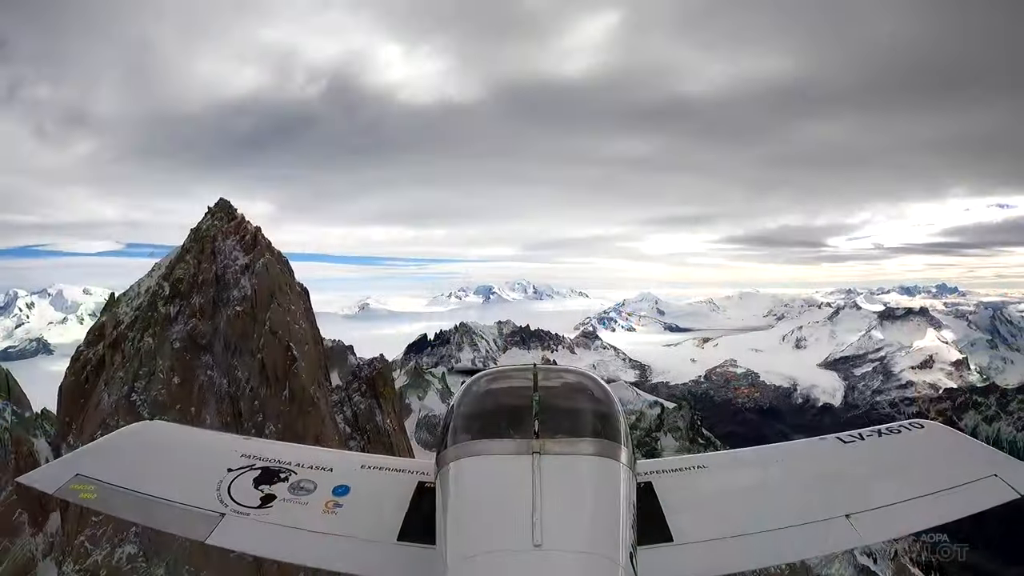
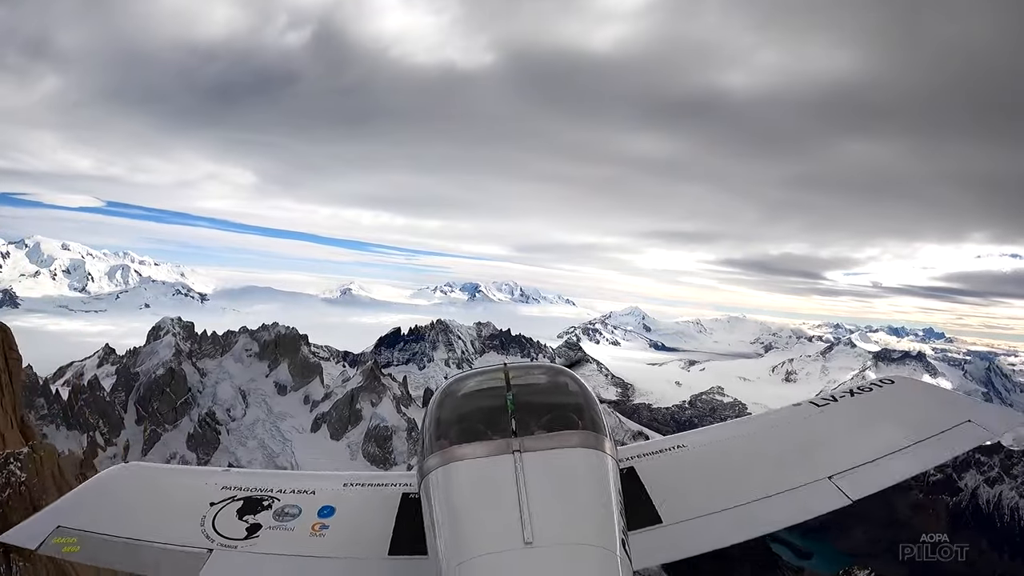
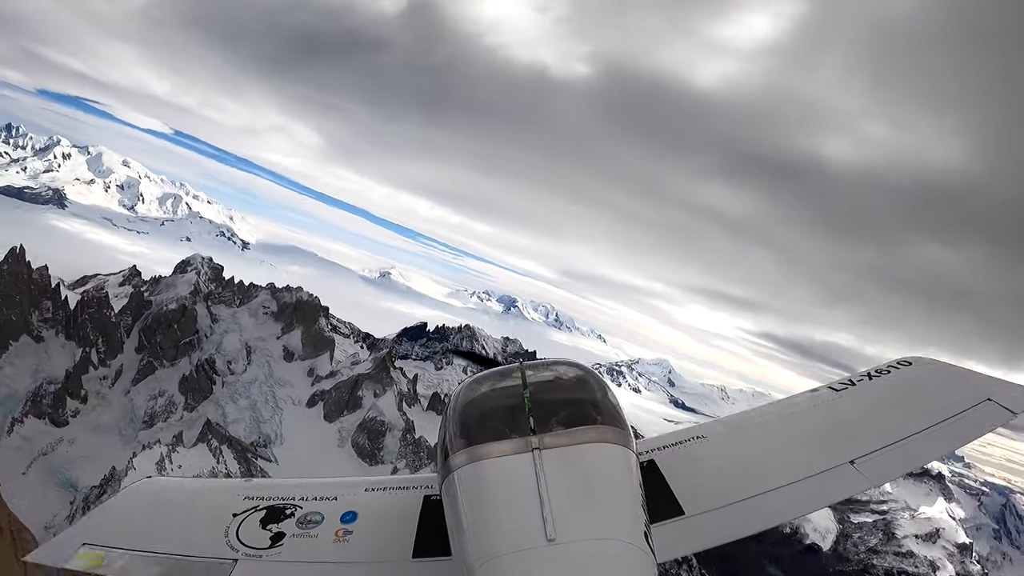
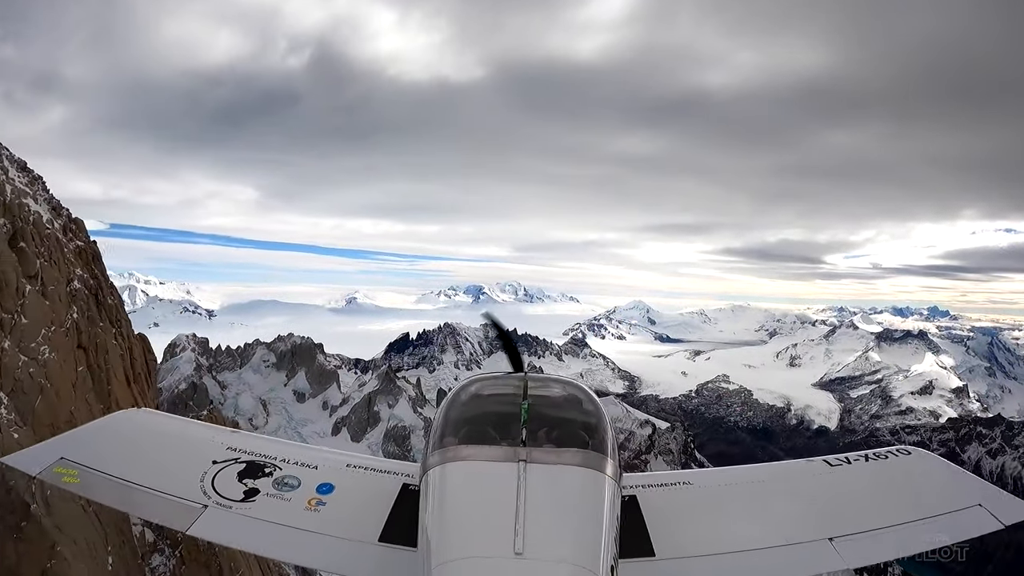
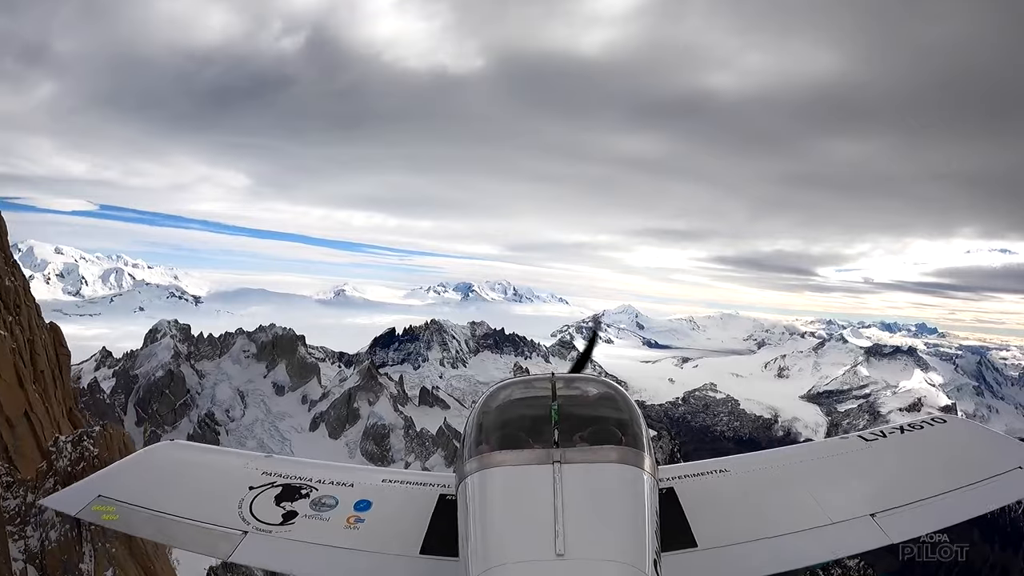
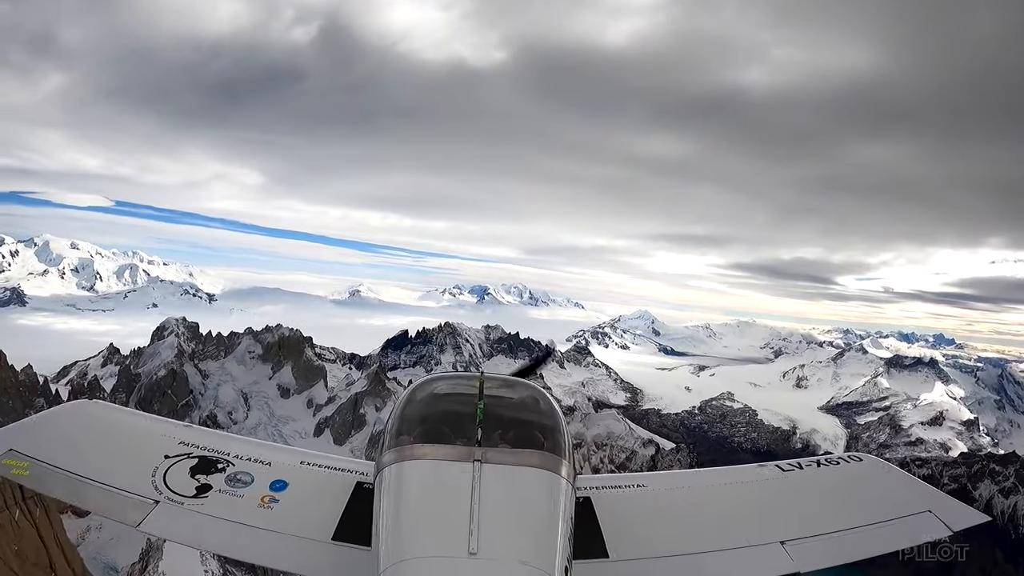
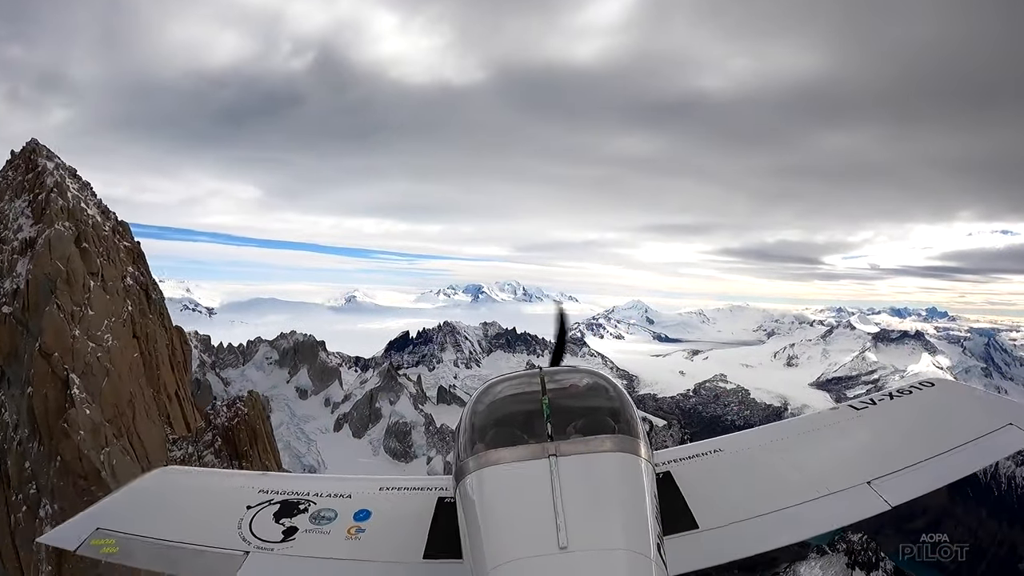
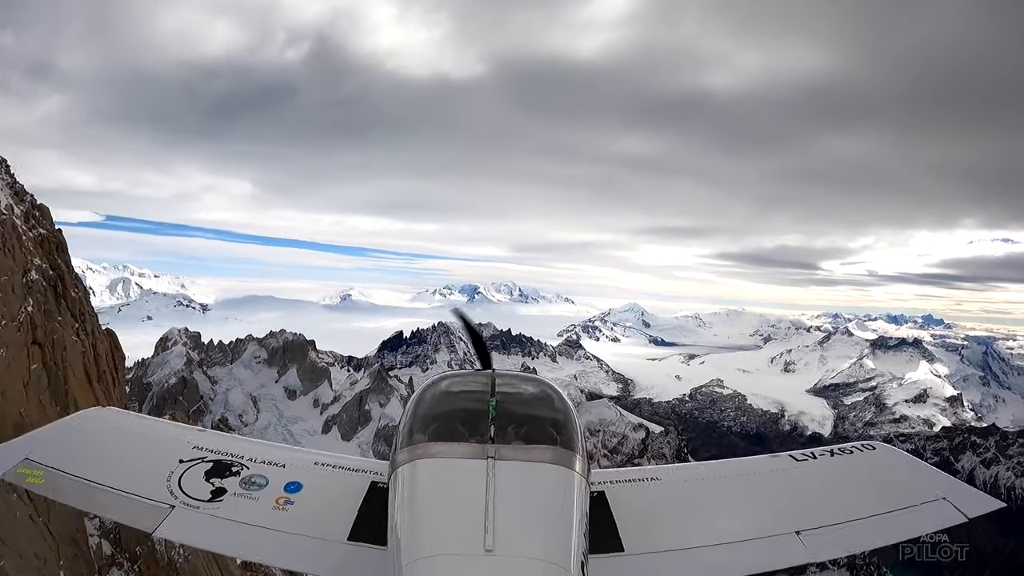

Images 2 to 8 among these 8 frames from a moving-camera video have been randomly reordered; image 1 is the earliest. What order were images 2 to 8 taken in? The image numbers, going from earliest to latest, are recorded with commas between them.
7, 4, 8, 5, 2, 6, 3
